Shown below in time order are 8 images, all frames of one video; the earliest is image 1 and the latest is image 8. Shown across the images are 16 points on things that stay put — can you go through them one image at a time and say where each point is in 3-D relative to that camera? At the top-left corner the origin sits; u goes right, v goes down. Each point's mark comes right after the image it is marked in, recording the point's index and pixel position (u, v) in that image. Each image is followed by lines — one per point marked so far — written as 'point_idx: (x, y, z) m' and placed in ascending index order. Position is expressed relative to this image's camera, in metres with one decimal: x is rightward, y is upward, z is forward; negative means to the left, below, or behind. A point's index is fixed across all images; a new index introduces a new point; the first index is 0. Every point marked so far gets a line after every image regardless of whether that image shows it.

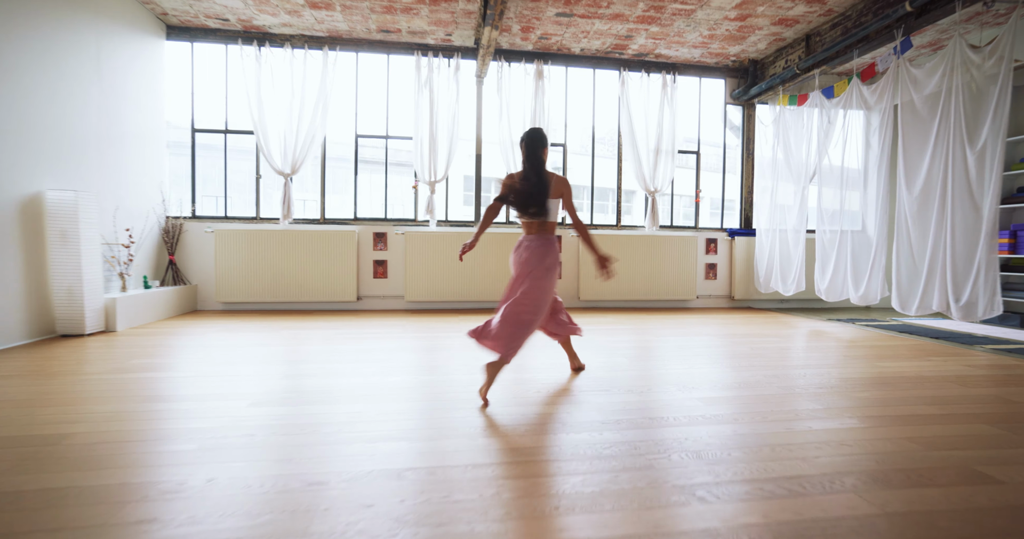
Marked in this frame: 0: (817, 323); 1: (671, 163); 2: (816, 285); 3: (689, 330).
0: (+3.4, -0.6, +6.3) m
1: (+2.2, +1.5, +7.9) m
2: (+3.6, -0.2, +6.7) m
3: (+1.8, -0.6, +6.1) m
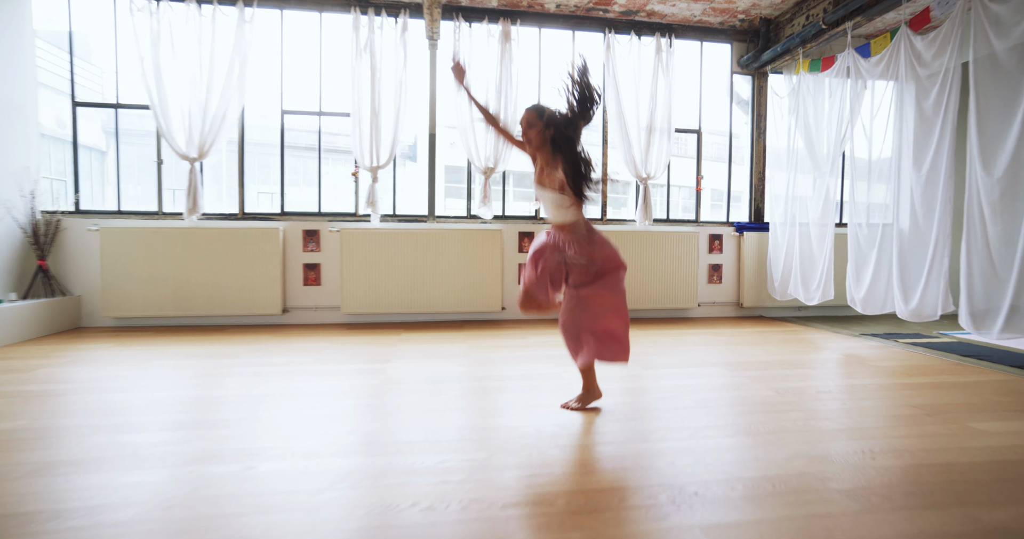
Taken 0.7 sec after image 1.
0: (+3.0, -0.7, +5.1) m
1: (+1.7, +1.4, +6.6) m
2: (+3.2, -0.3, +5.4) m
3: (+1.4, -0.7, +4.8) m
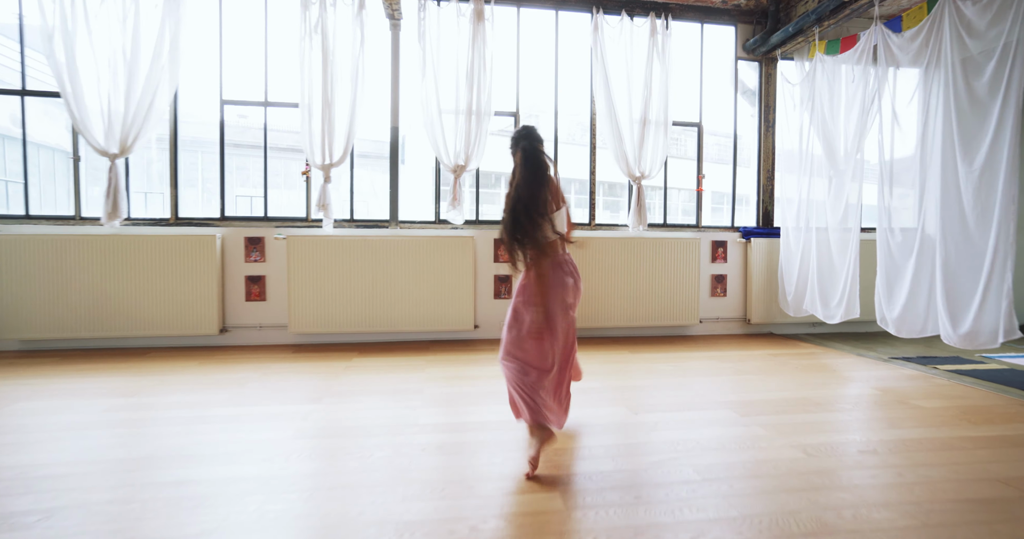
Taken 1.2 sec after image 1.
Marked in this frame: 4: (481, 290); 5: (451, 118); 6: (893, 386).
0: (+2.7, -0.8, +4.3) m
1: (+1.5, +1.3, +5.8) m
2: (+2.9, -0.4, +4.6) m
3: (+1.2, -0.8, +4.0) m
4: (-0.3, -0.2, +5.7) m
5: (-0.6, +1.4, +5.5) m
6: (+2.5, -0.8, +3.8) m
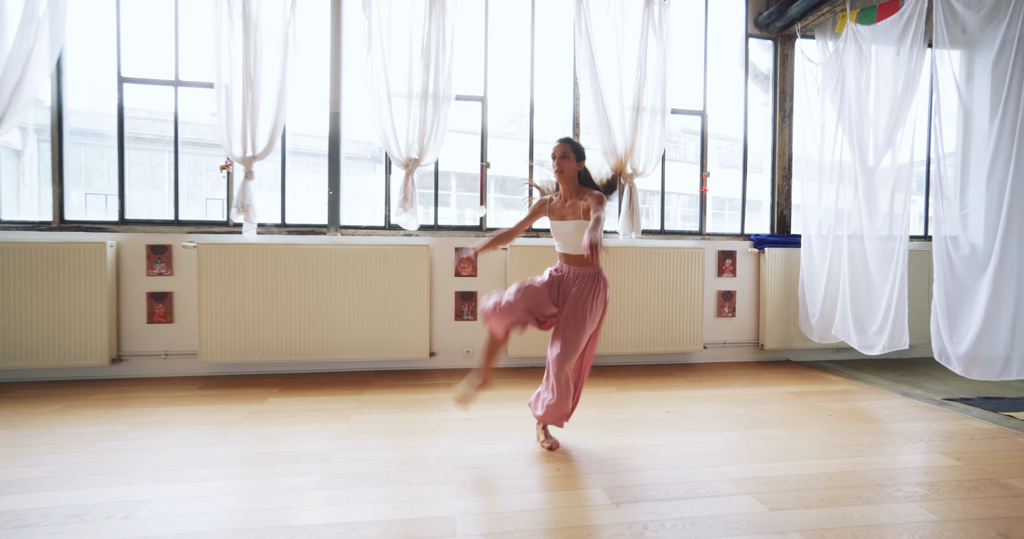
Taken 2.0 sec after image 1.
0: (+2.4, -0.9, +3.3) m
1: (+1.2, +1.2, +4.9) m
2: (+2.6, -0.5, +3.6) m
3: (+0.9, -0.9, +3.0) m
4: (-0.6, -0.3, +4.7) m
5: (-0.9, +1.3, +4.6) m
6: (+2.2, -0.9, +2.8) m
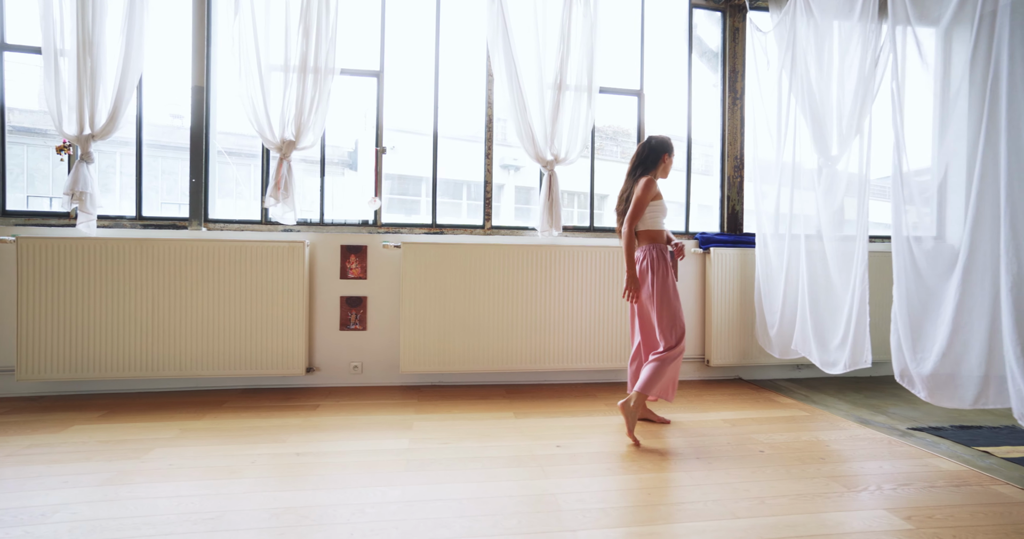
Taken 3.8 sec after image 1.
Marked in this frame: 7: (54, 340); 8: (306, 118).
0: (+1.7, -0.9, +2.6) m
1: (+0.5, +1.2, +4.2) m
2: (+1.9, -0.5, +2.9) m
3: (+0.2, -0.9, +2.3) m
4: (-1.3, -0.3, +4.0) m
5: (-1.6, +1.3, +3.9) m
6: (+1.5, -0.9, +2.1) m
7: (-2.8, -0.4, +3.6) m
8: (-1.4, +1.0, +3.9) m
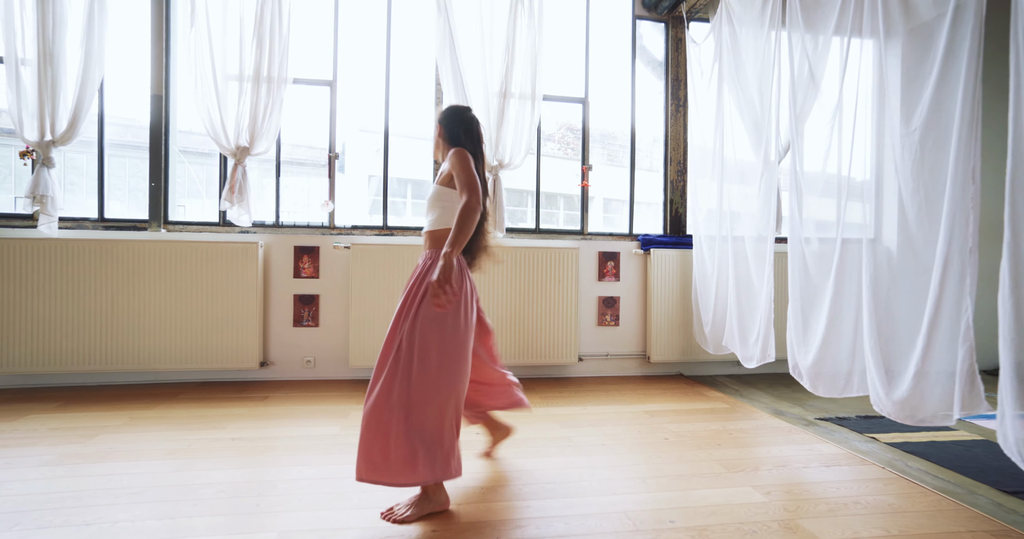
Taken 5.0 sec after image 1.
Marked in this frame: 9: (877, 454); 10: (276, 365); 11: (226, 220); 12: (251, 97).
0: (+1.3, -0.9, +2.8) m
1: (+0.1, +1.2, +4.4) m
2: (+1.5, -0.5, +3.1) m
3: (-0.2, -0.9, +2.5) m
4: (-1.7, -0.3, +4.2) m
5: (-2.0, +1.3, +4.1) m
6: (+1.1, -0.9, +2.3) m
7: (-3.2, -0.4, +3.8) m
8: (-1.8, +1.0, +4.1) m
9: (+1.7, -0.9, +2.7) m
10: (-1.7, -0.7, +4.2) m
11: (-2.1, +0.4, +4.3) m
12: (-1.9, +1.2, +4.1) m
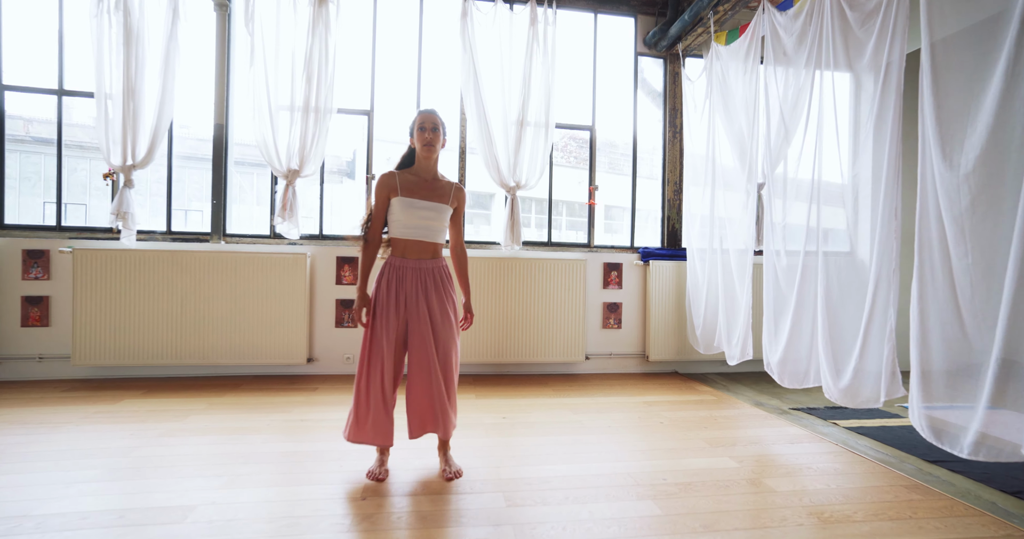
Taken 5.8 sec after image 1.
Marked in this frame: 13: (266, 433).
0: (+1.4, -0.9, +3.4) m
1: (+0.2, +1.1, +5.0) m
2: (+1.7, -0.6, +3.7) m
3: (-0.1, -0.9, +3.1) m
4: (-1.6, -0.4, +4.8) m
5: (-1.8, +1.3, +4.7) m
6: (+1.2, -0.9, +2.9) m
7: (-3.1, -0.5, +4.3) m
8: (-1.6, +1.0, +4.7) m
9: (+1.9, -0.9, +3.3) m
10: (-1.6, -0.8, +4.8) m
11: (-2.0, +0.3, +4.9) m
12: (-1.7, +1.2, +4.7) m
13: (-1.4, -0.9, +3.2) m
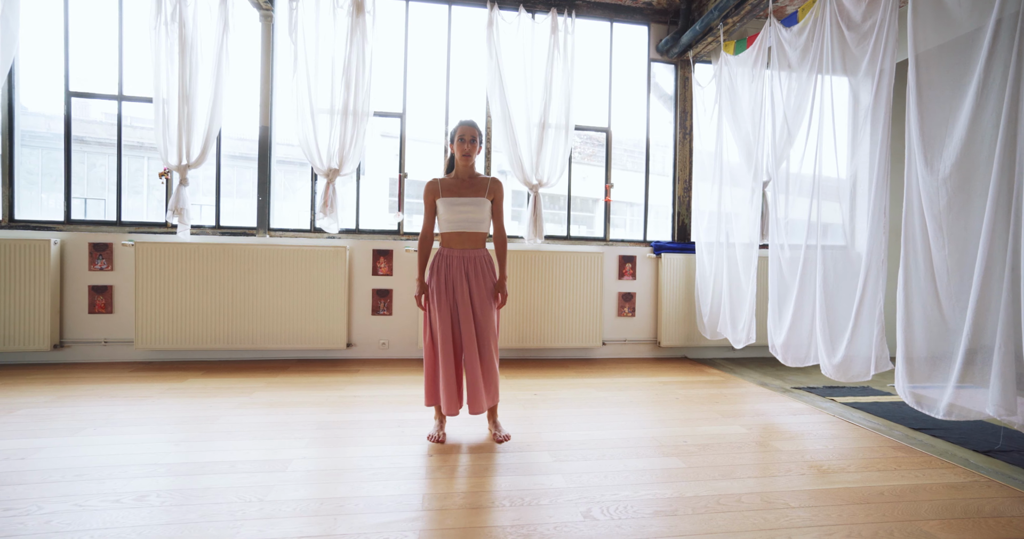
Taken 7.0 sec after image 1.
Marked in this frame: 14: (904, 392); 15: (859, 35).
0: (+1.6, -0.9, +3.8) m
1: (+0.5, +1.2, +5.4) m
2: (+1.9, -0.5, +4.1) m
3: (+0.1, -0.9, +3.5) m
4: (-1.4, -0.3, +5.2) m
5: (-1.6, +1.3, +5.1) m
6: (+1.4, -0.9, +3.3) m
7: (-2.9, -0.4, +4.7) m
8: (-1.4, +1.0, +5.1) m
9: (+2.1, -0.9, +3.7) m
10: (-1.4, -0.7, +5.2) m
11: (-1.8, +0.4, +5.2) m
12: (-1.5, +1.2, +5.0) m
13: (-1.2, -0.8, +3.6) m
14: (+2.1, -0.6, +3.1) m
15: (+2.1, +1.4, +3.6) m
